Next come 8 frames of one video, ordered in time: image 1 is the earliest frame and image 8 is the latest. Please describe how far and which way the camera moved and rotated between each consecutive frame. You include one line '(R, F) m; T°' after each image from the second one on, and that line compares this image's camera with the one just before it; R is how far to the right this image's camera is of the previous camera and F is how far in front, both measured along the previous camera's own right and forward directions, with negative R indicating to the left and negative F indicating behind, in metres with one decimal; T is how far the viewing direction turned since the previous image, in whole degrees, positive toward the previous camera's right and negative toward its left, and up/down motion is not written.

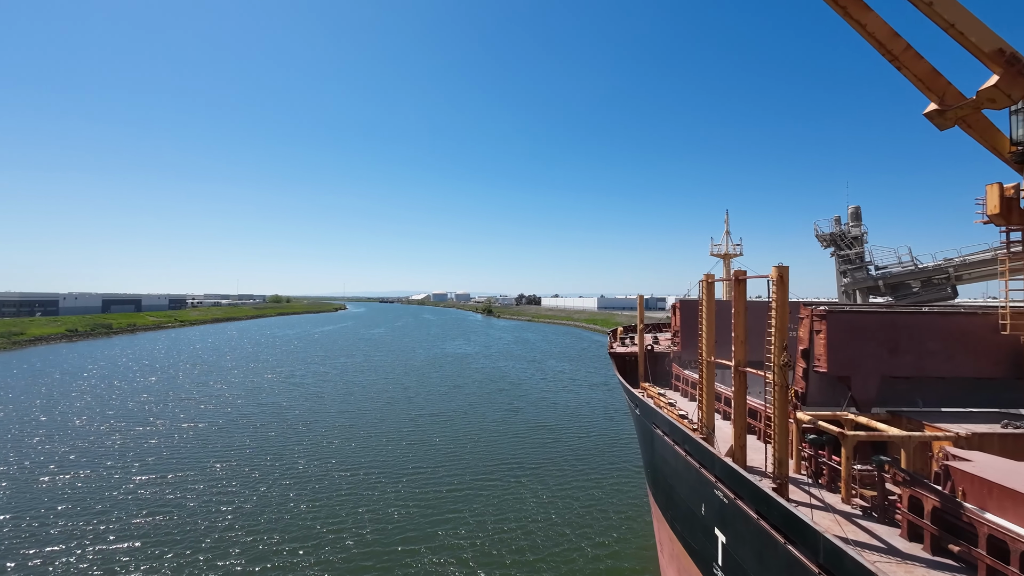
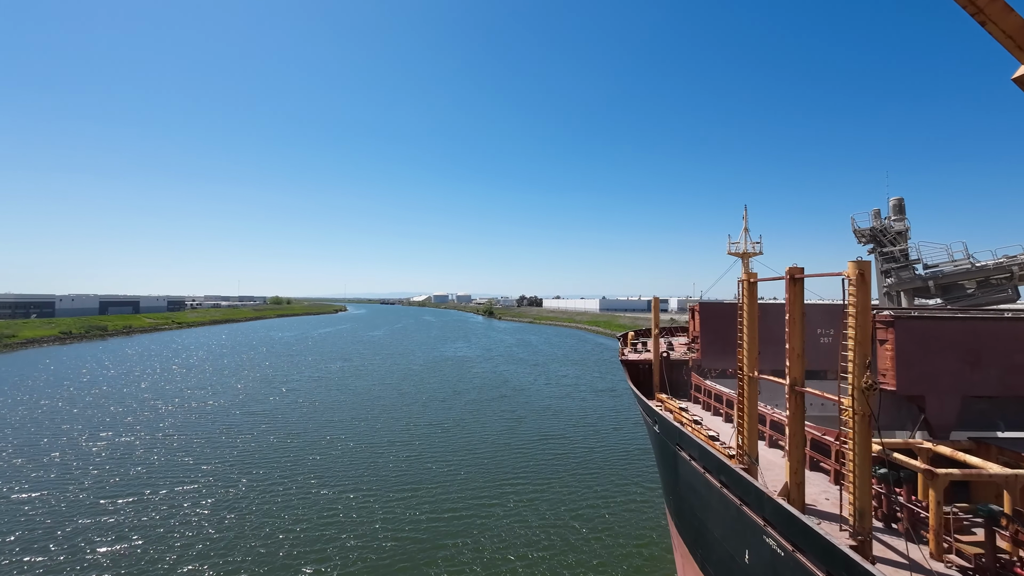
(0.0, +1.6) m; 0°
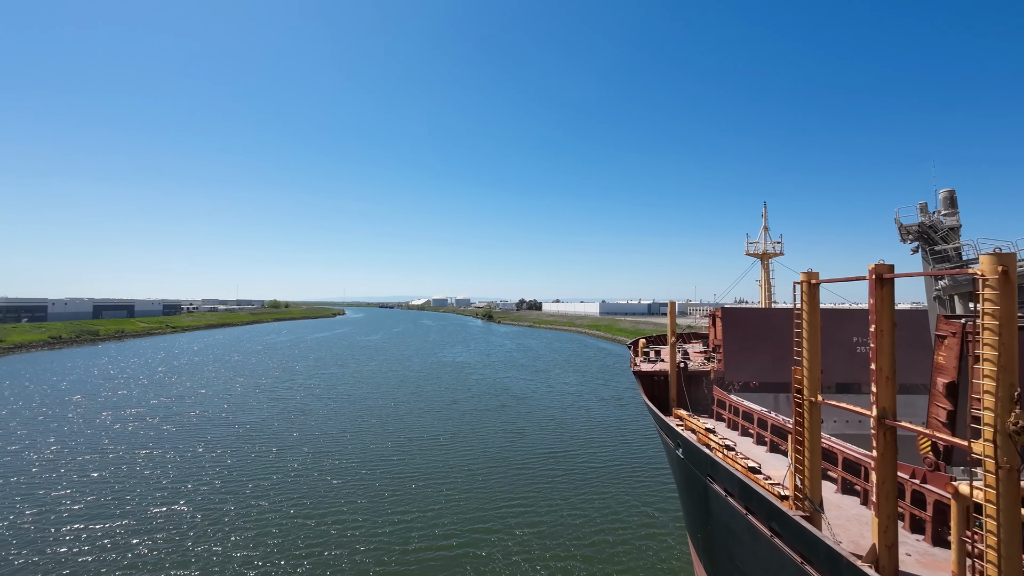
(-0.1, +1.6) m; 0°
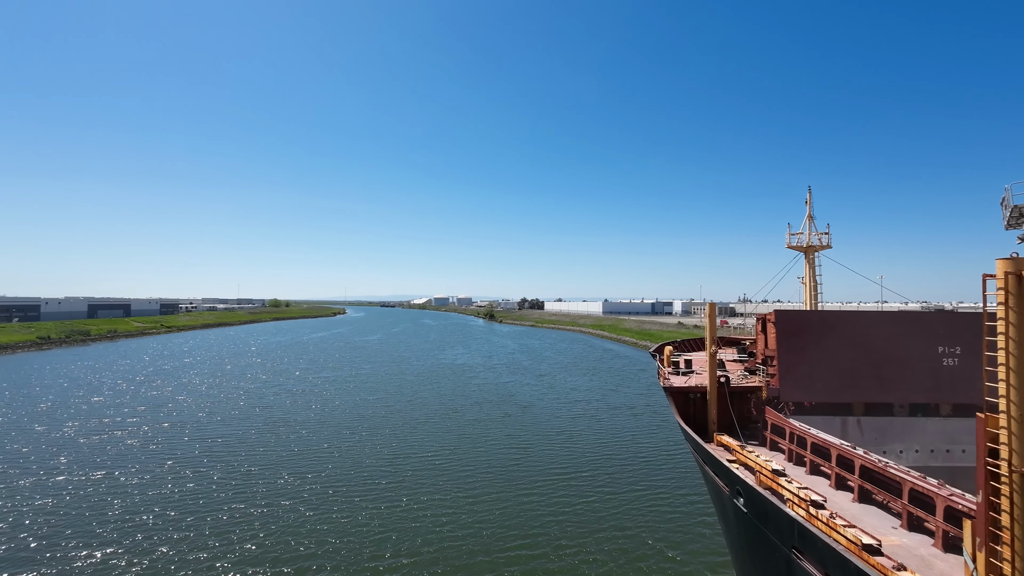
(-0.1, +2.7) m; 0°
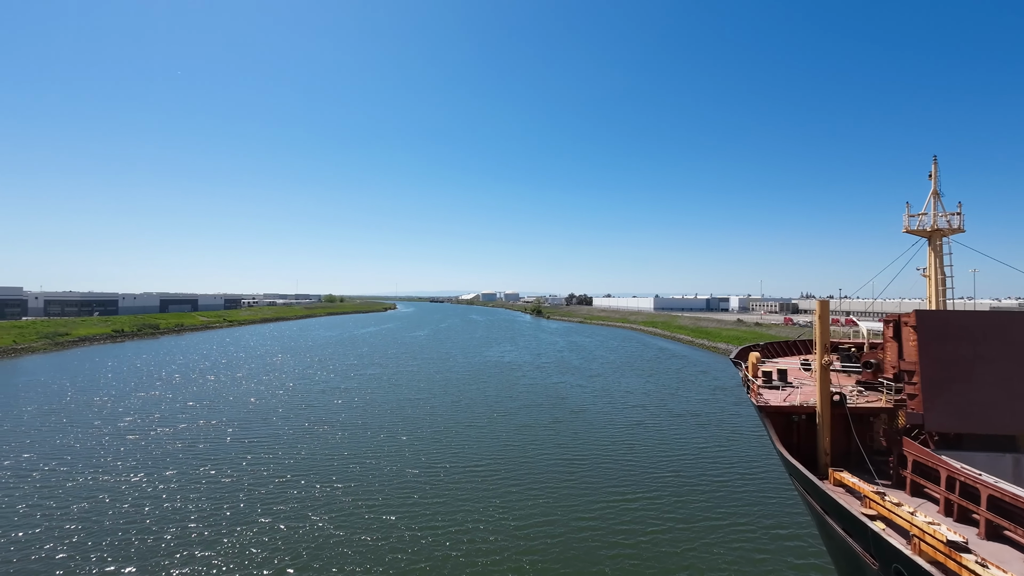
(-0.2, +2.1) m; -6°
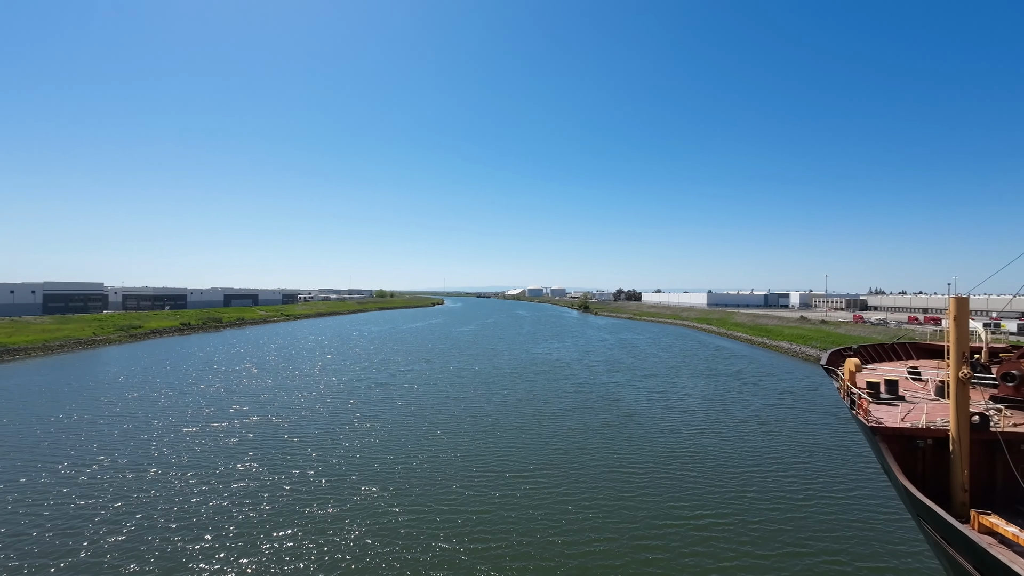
(-0.2, +1.4) m; -5°
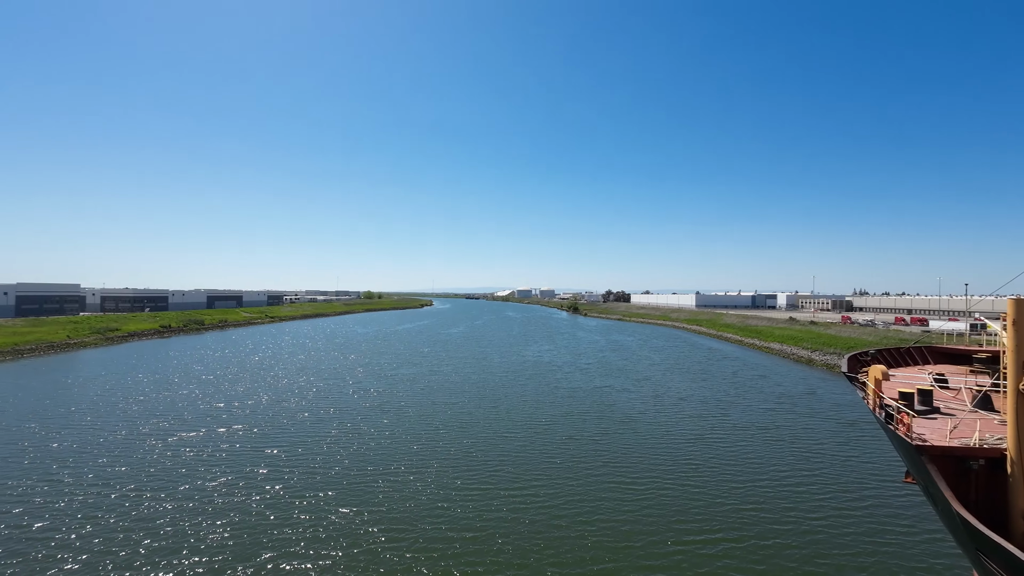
(-0.1, +1.1) m; +1°
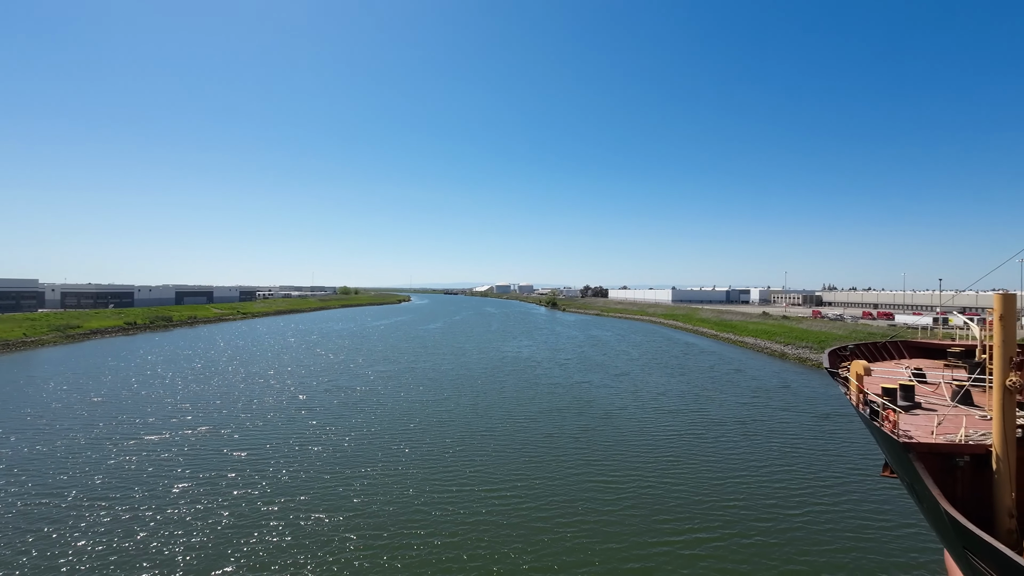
(-0.1, +0.4) m; +3°
